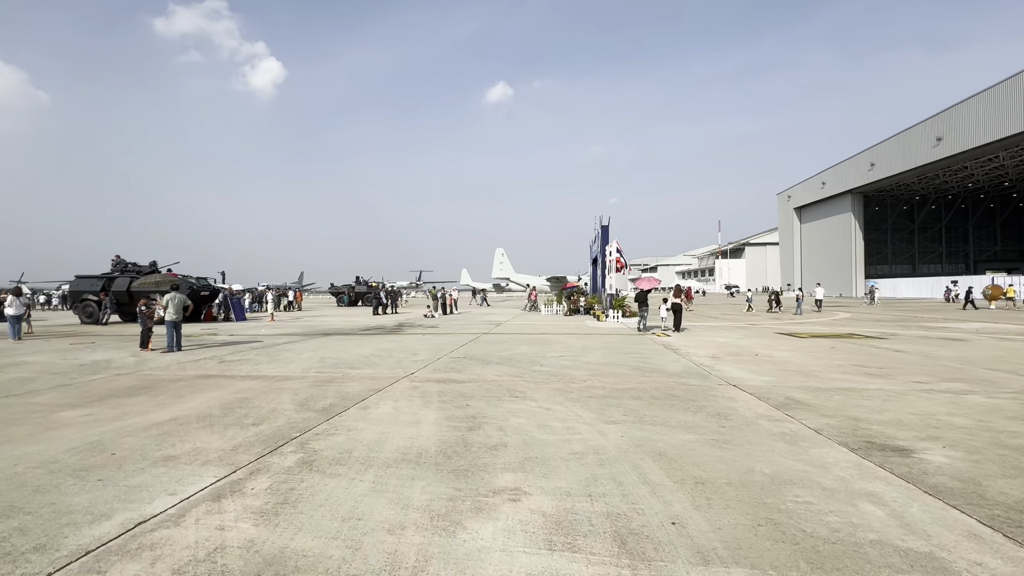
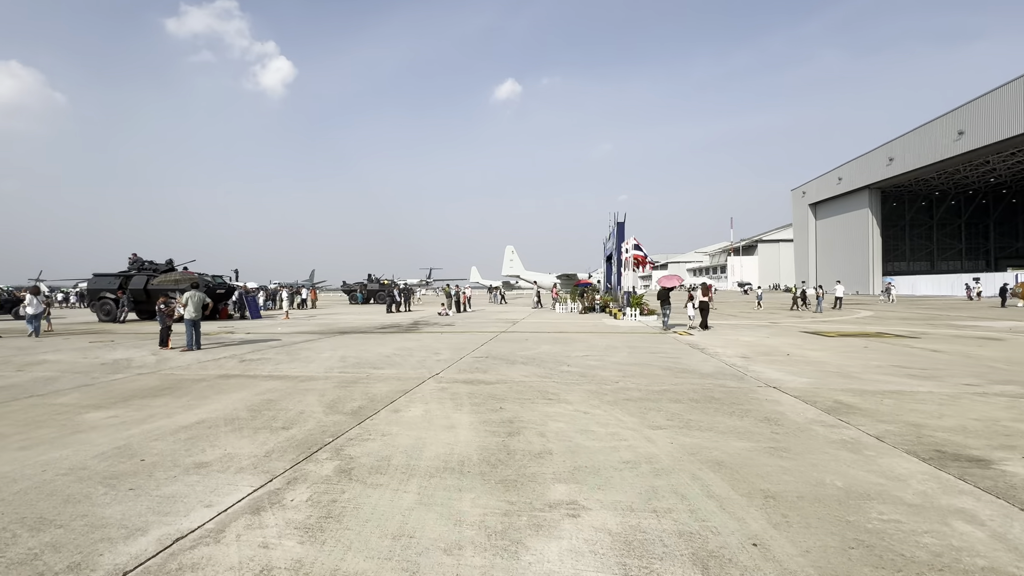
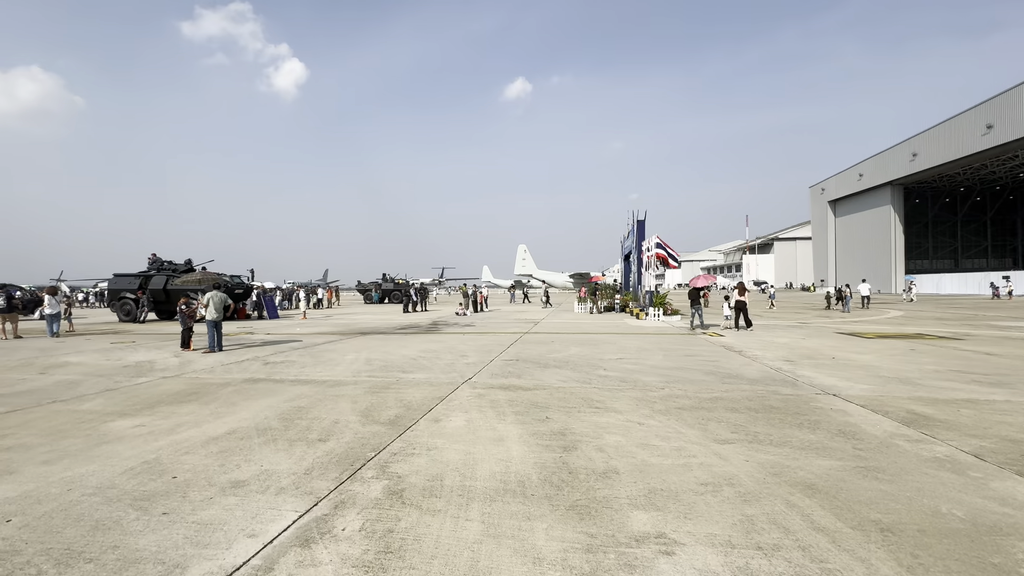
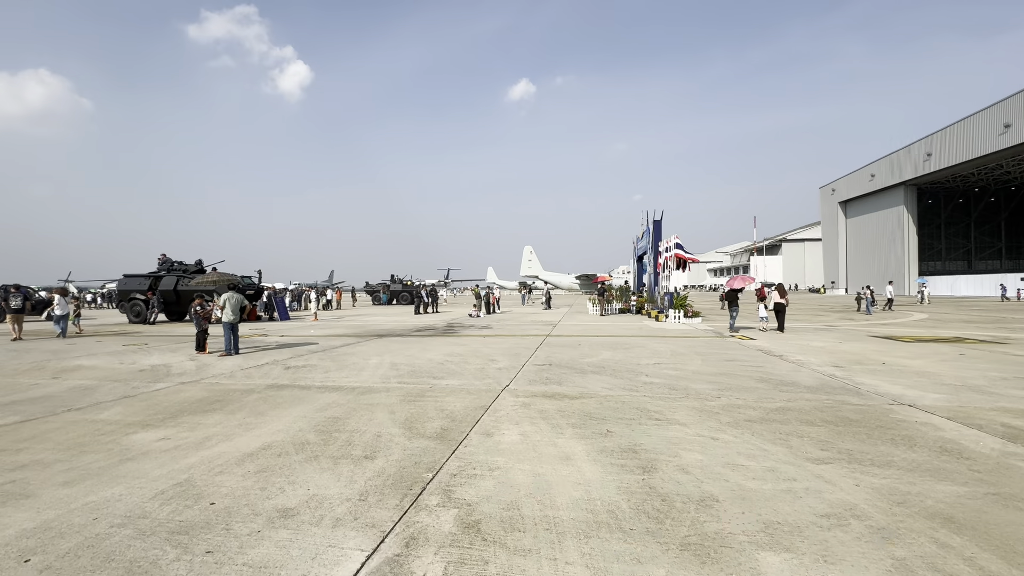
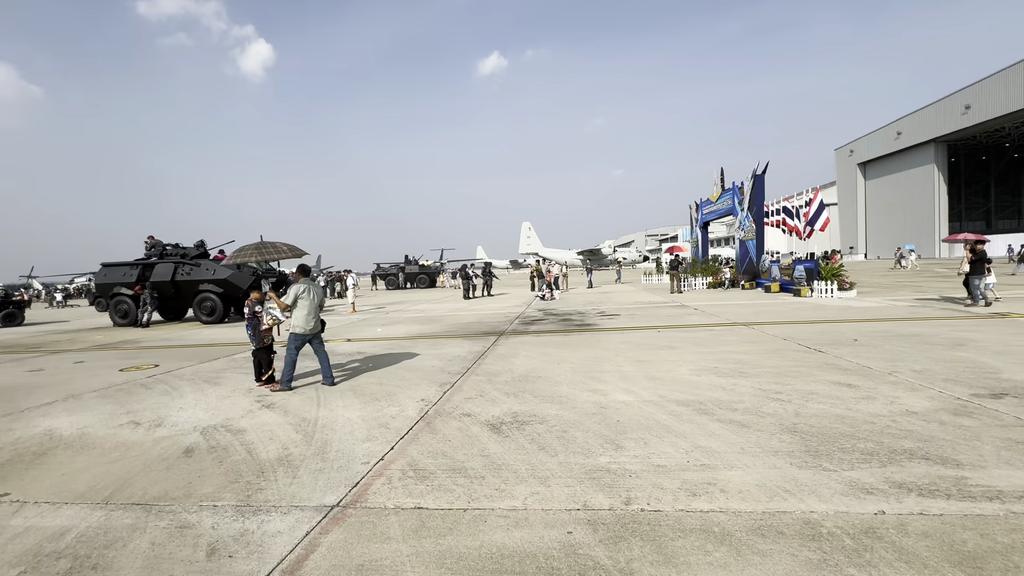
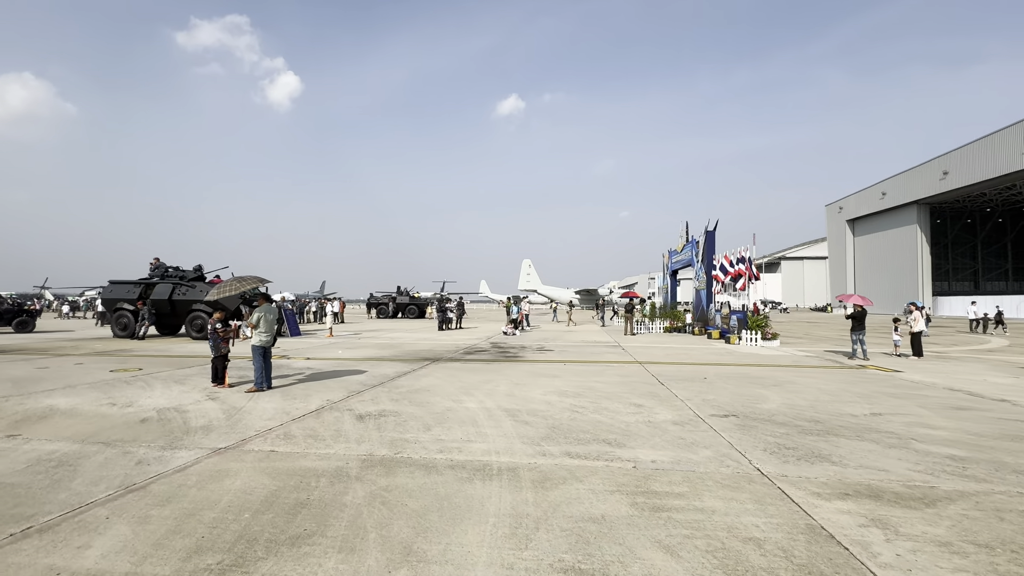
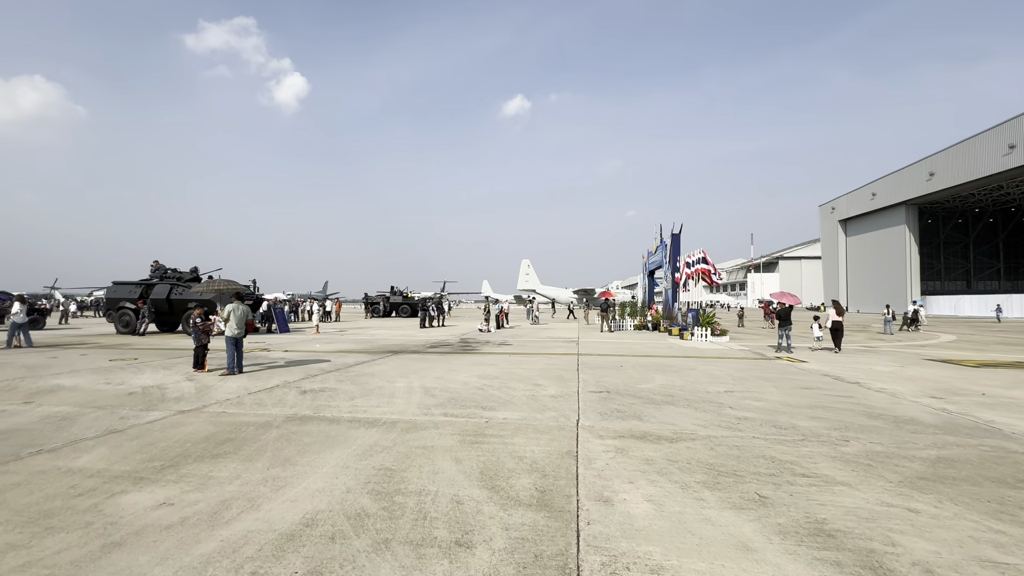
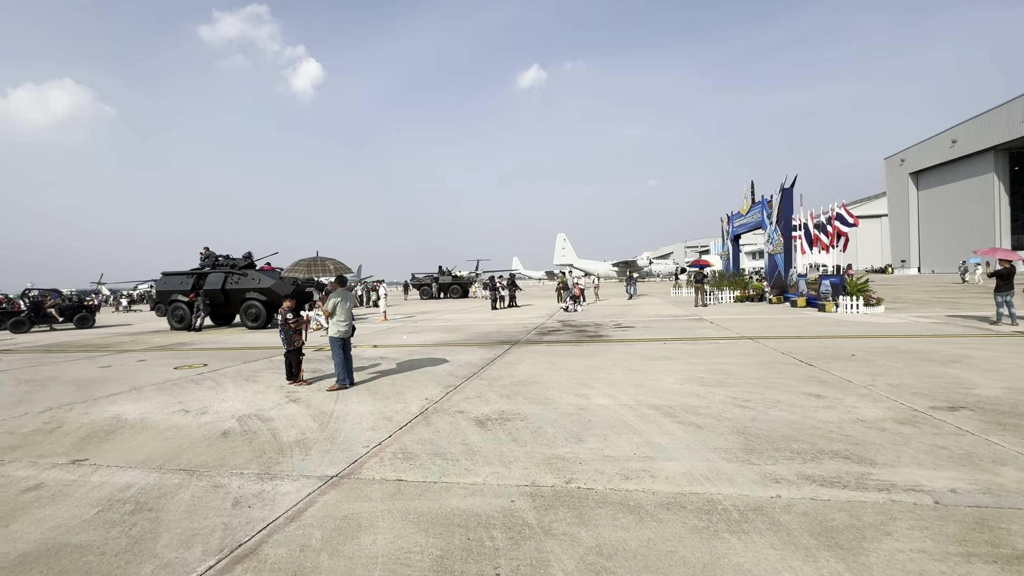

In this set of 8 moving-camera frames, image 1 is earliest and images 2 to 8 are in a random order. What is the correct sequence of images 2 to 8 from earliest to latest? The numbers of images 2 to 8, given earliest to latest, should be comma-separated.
2, 3, 4, 7, 6, 8, 5
